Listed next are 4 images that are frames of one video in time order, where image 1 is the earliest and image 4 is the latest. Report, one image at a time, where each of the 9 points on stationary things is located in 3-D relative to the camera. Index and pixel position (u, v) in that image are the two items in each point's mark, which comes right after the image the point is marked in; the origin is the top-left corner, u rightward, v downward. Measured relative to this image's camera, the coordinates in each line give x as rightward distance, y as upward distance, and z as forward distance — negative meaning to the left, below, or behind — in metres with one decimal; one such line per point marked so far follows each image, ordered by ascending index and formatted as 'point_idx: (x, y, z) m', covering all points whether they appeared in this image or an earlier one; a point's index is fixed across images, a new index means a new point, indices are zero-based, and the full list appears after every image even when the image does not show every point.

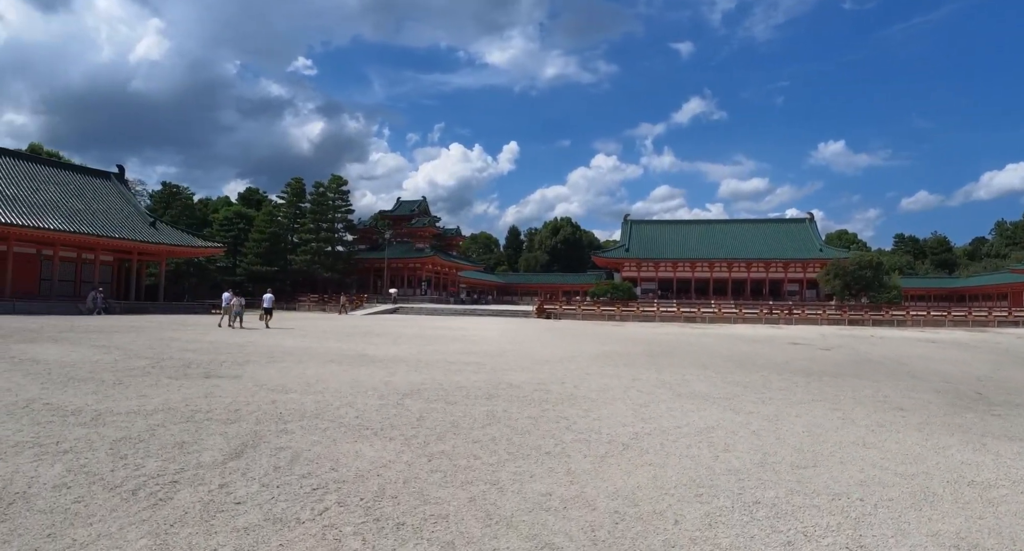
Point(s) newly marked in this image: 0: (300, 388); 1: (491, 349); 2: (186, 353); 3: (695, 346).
0: (-2.7, -1.4, +7.7) m
1: (-0.4, -1.6, +12.9) m
2: (-6.7, -1.6, +12.5) m
3: (+4.9, -2.0, +16.6) m
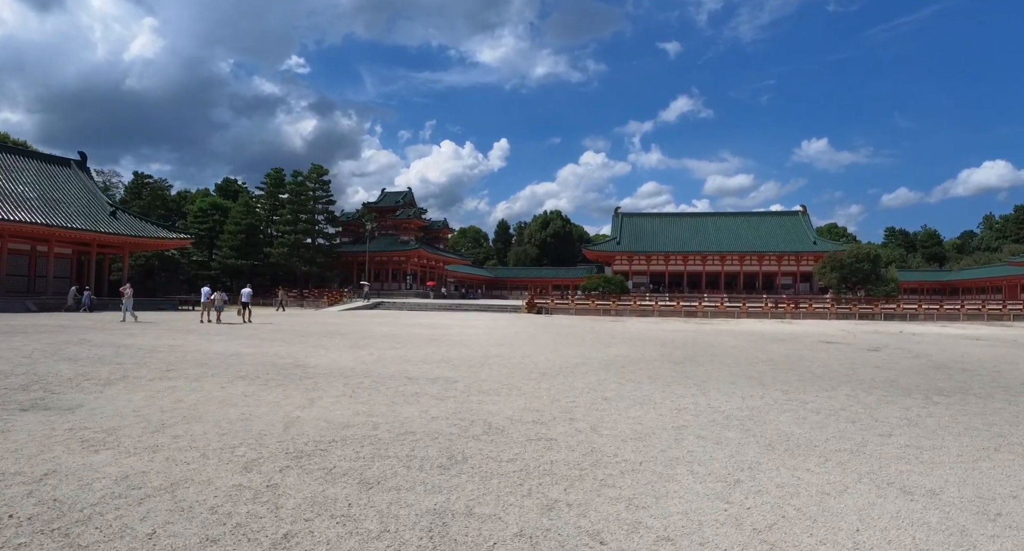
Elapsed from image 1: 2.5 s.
0: (-2.9, -1.2, +4.6) m
1: (-0.6, -1.3, +9.9) m
2: (-6.9, -1.3, +9.3) m
3: (+4.6, -1.6, +13.7) m
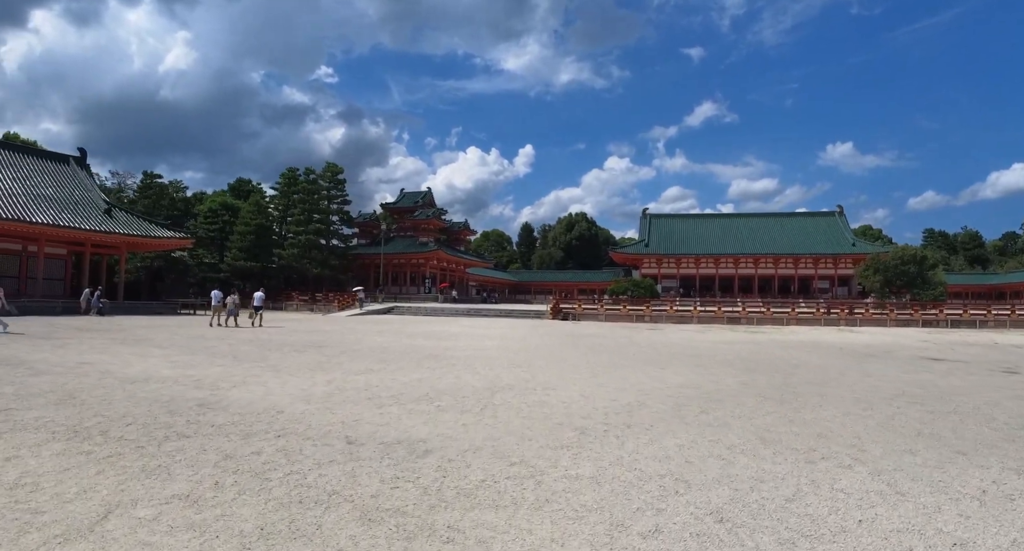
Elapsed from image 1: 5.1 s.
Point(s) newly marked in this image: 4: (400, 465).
0: (-2.9, -1.1, +1.5) m
1: (-0.4, -1.3, +6.7) m
2: (-6.8, -1.3, +6.4) m
3: (+5.0, -1.6, +10.3) m
4: (-0.7, -1.2, +3.8) m
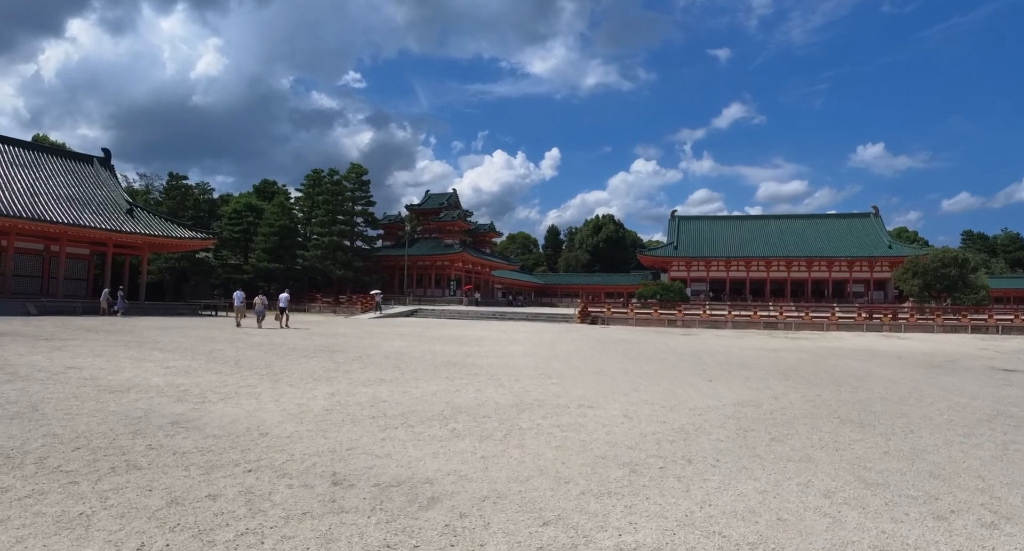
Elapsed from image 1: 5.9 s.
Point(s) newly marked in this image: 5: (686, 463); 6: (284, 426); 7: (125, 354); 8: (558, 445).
0: (-2.8, -1.1, +0.6) m
1: (-0.2, -1.2, +5.7) m
2: (-6.5, -1.2, +5.7) m
3: (+5.4, -1.6, +9.1) m
4: (-0.6, -1.1, +2.8) m
5: (+1.1, -1.2, +4.0) m
6: (-1.9, -1.2, +5.0) m
7: (-6.6, -1.4, +10.4) m
8: (+0.3, -1.2, +4.3) m
